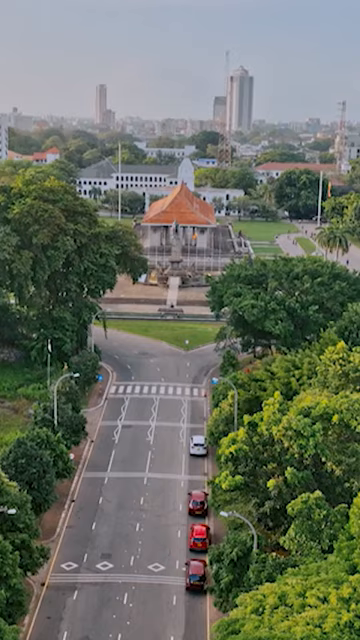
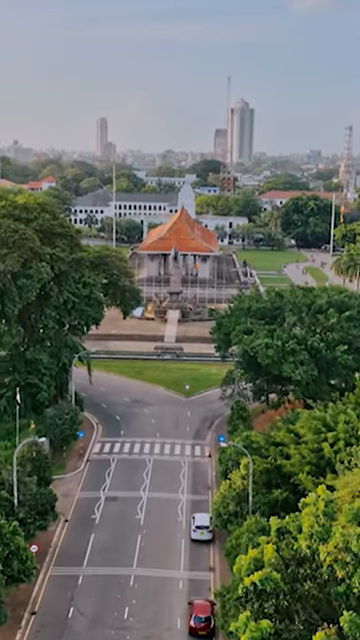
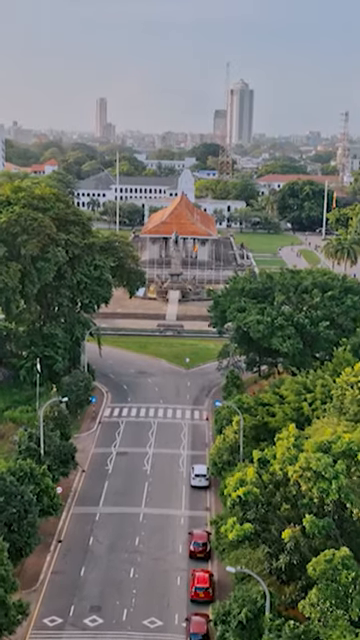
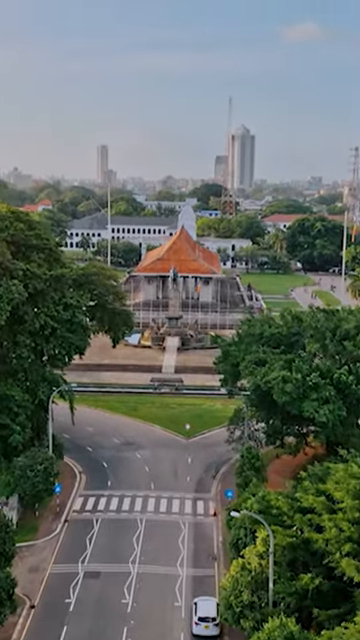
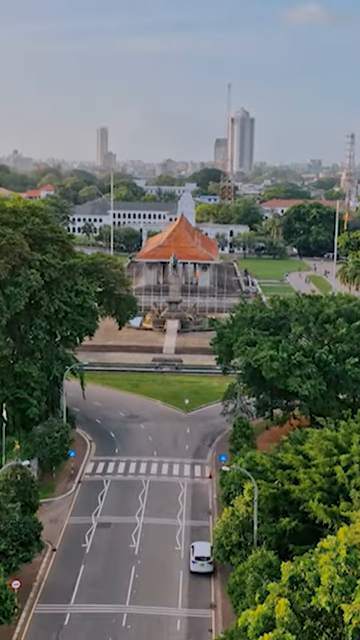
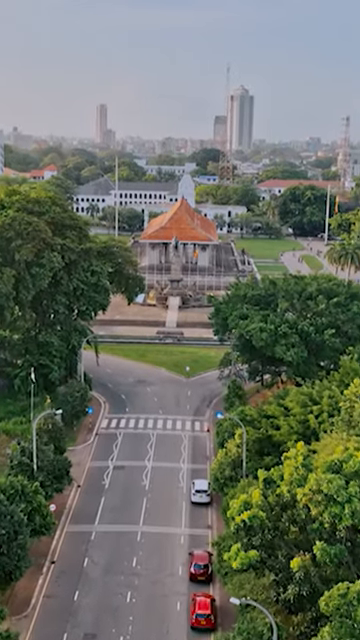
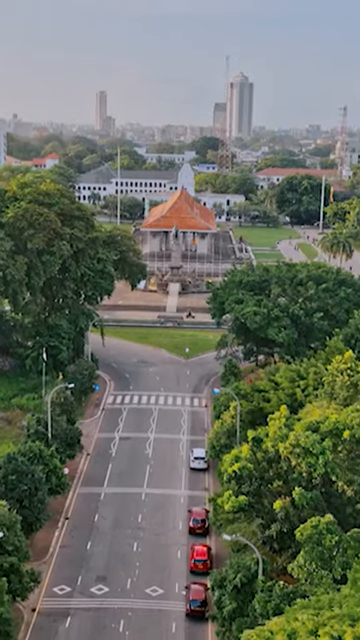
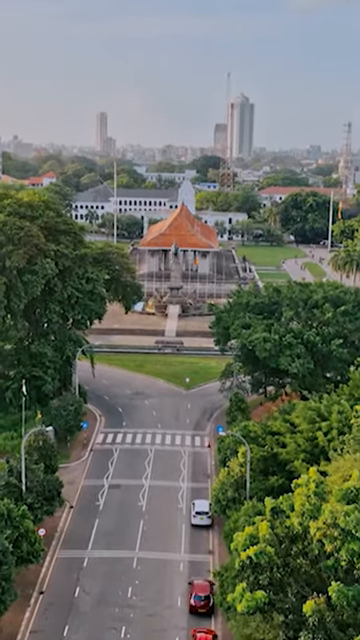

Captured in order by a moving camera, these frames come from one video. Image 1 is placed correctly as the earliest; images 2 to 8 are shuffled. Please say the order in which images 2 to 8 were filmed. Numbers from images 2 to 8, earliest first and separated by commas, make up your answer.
7, 3, 6, 8, 2, 5, 4
